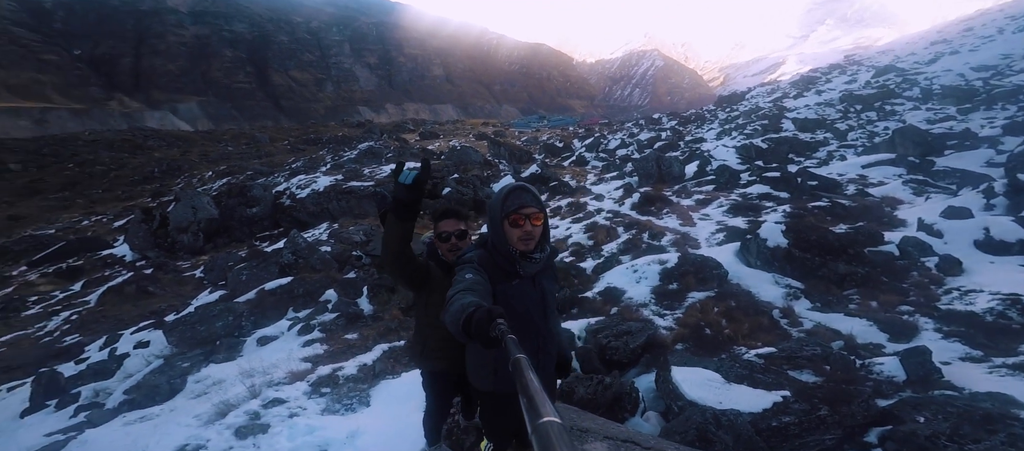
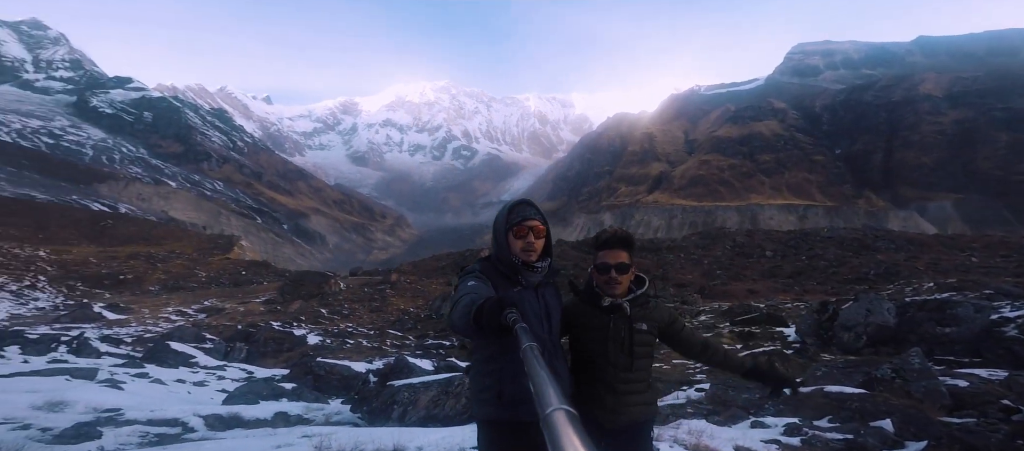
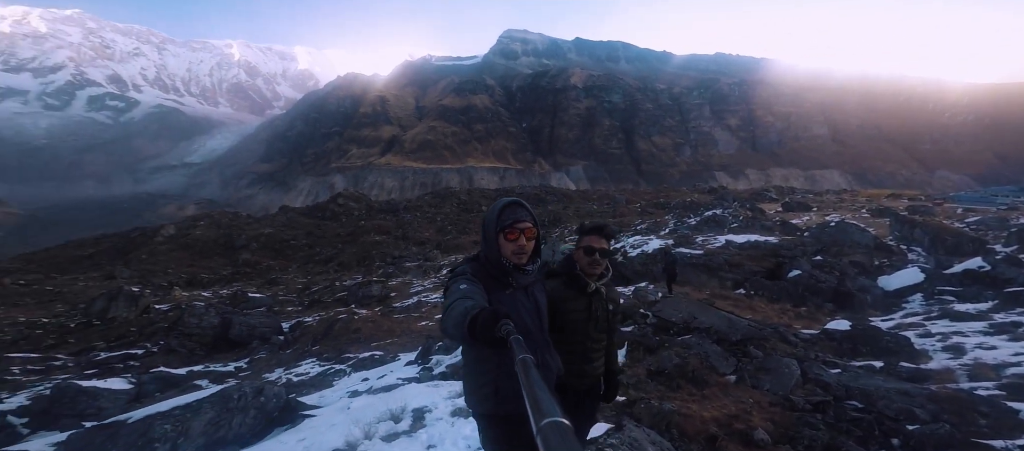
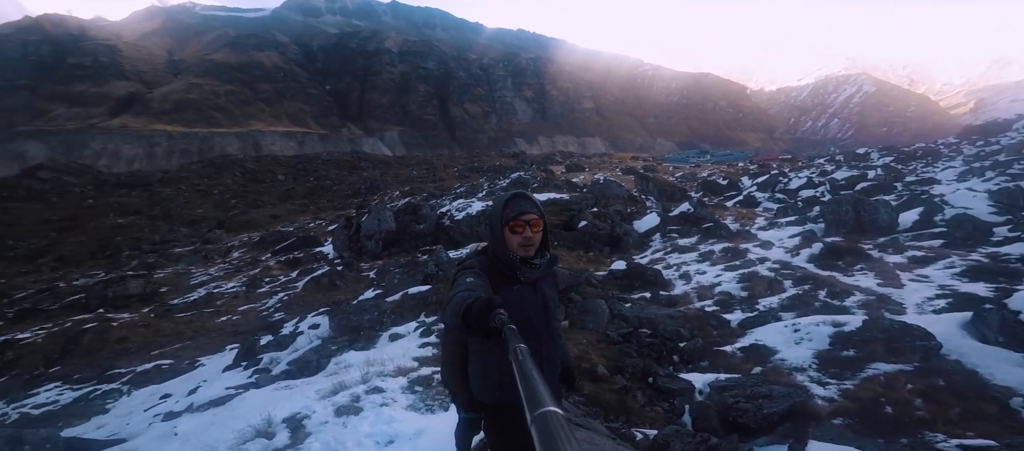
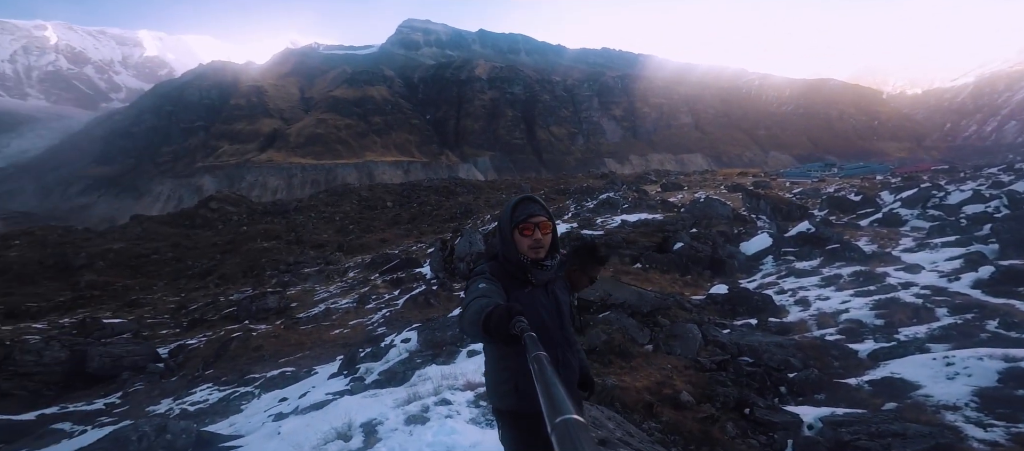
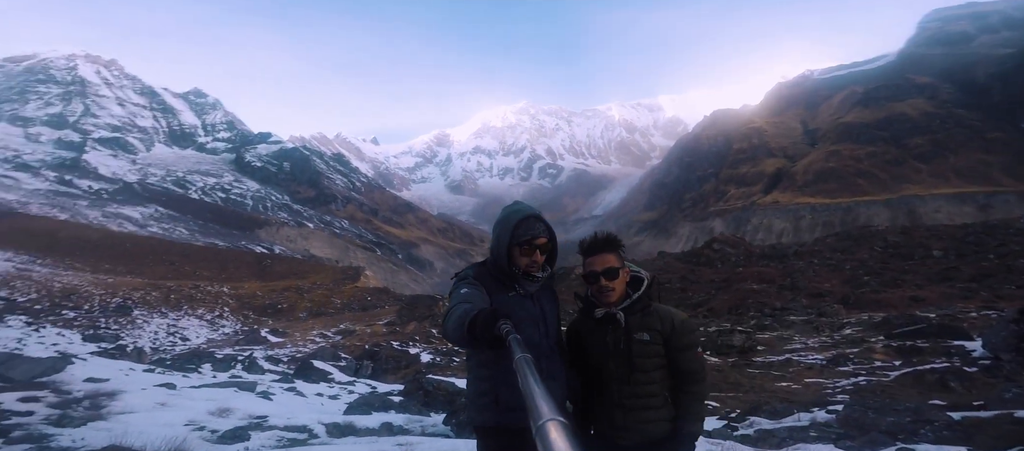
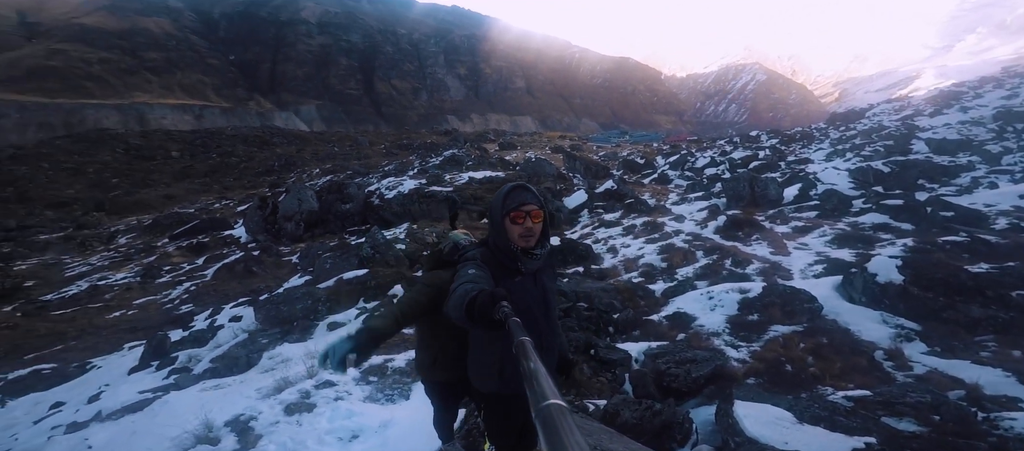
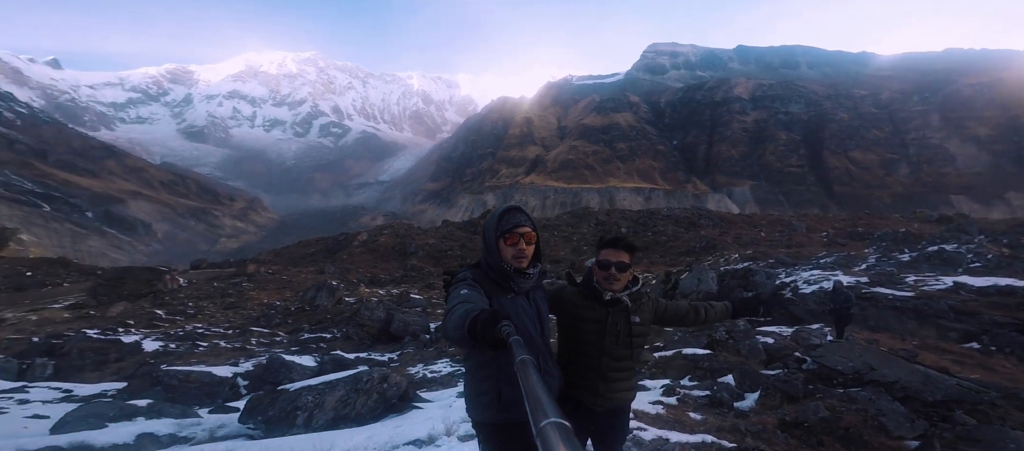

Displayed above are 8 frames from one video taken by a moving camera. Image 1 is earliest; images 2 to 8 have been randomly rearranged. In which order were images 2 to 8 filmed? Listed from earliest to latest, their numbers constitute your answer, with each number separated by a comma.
7, 4, 5, 3, 8, 2, 6
